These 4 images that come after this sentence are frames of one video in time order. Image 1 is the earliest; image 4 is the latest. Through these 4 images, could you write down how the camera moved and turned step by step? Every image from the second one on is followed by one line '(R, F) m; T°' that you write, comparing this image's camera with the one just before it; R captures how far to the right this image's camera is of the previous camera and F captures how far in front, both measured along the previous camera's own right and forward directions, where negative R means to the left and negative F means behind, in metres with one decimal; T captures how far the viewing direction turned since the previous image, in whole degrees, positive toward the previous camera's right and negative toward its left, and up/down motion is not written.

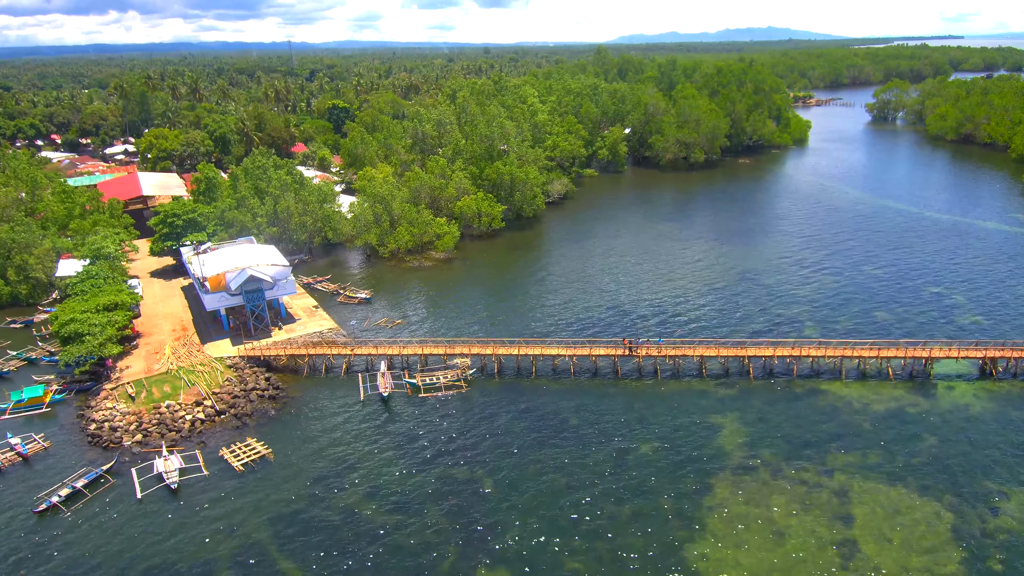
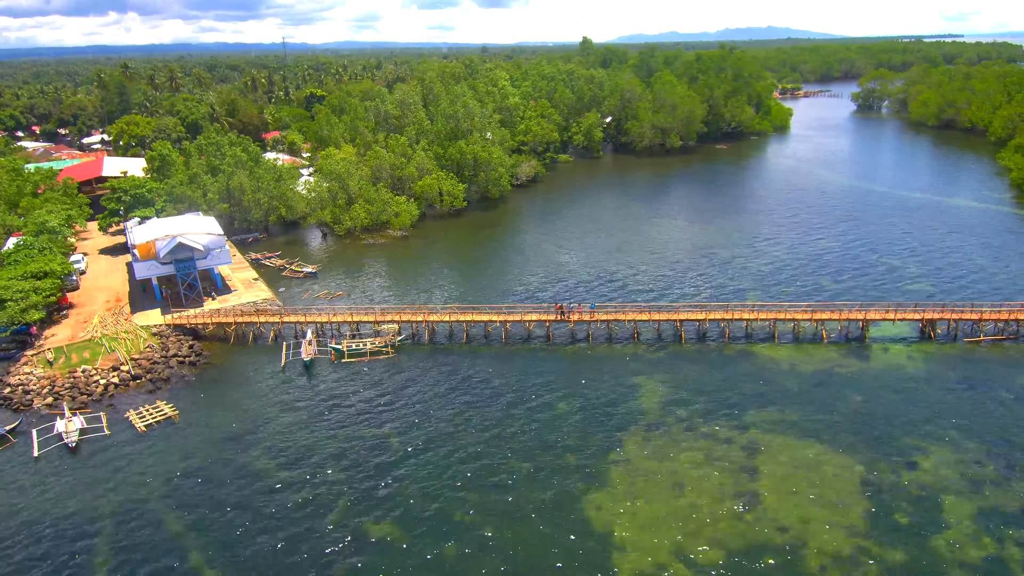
(+6.0, +1.4) m; 0°
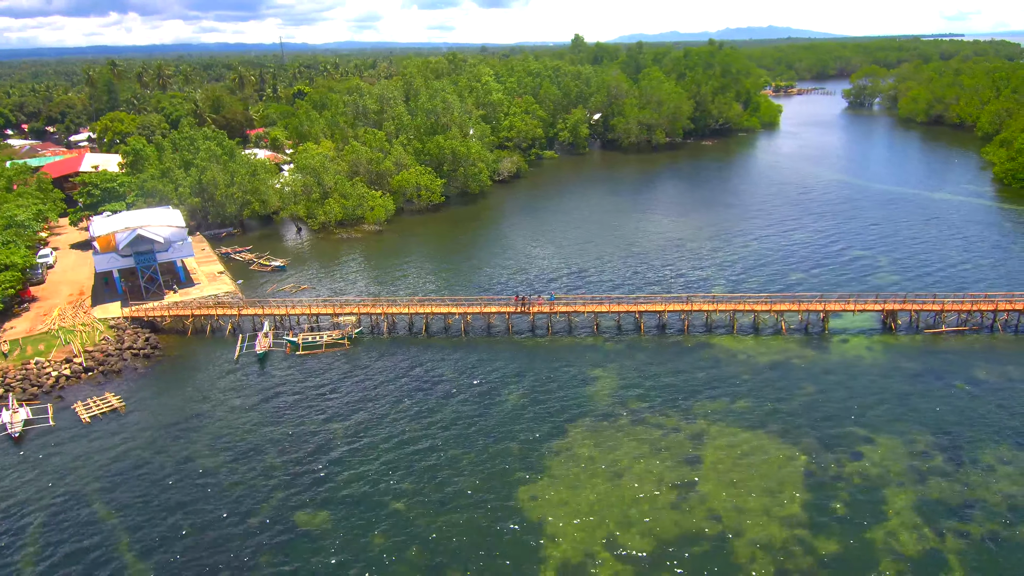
(+3.5, +0.6) m; 0°
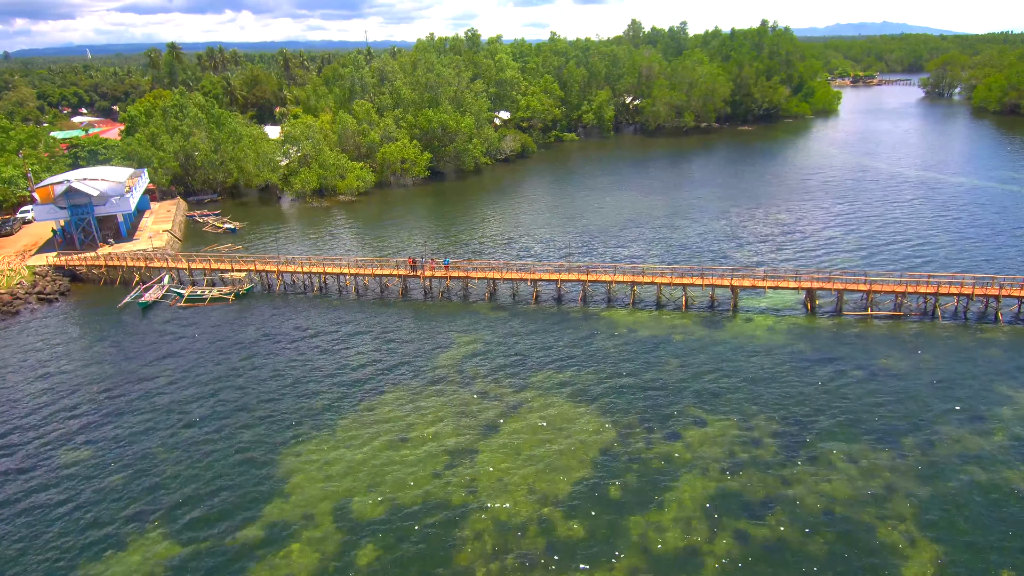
(+14.6, +4.2) m; -7°
